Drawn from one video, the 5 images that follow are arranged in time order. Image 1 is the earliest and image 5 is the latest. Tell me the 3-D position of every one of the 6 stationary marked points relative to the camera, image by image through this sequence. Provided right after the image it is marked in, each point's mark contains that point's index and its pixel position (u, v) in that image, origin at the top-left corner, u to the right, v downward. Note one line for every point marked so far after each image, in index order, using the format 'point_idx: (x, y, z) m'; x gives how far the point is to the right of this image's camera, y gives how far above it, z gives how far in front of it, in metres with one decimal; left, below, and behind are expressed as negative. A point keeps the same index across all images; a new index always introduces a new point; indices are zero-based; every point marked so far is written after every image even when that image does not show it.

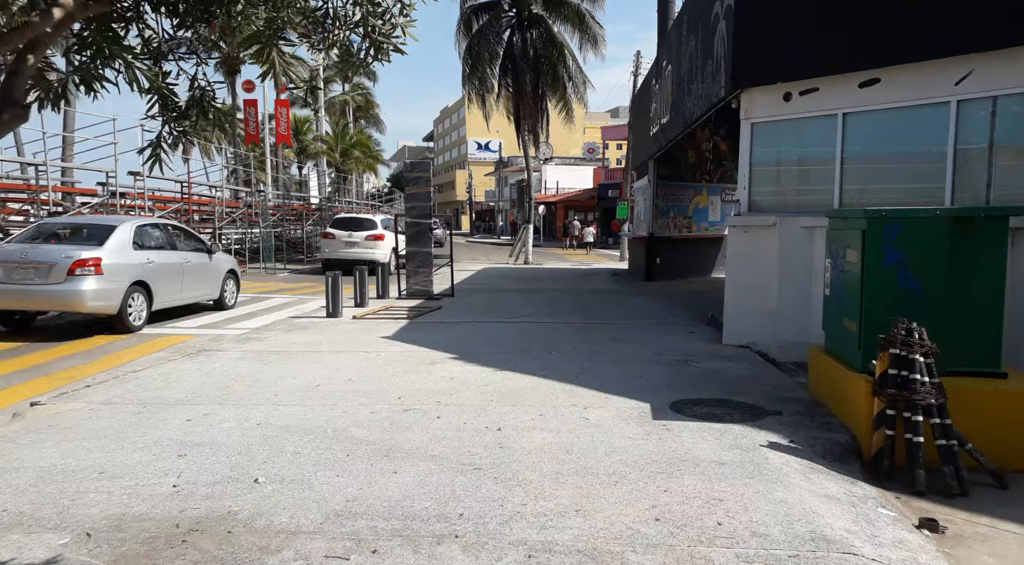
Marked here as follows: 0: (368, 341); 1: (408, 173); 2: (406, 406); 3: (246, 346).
0: (-1.9, -0.8, +9.0) m
1: (-2.1, +2.2, +14.0) m
2: (-0.9, -1.0, +5.7) m
3: (-3.3, -0.8, +8.6) m
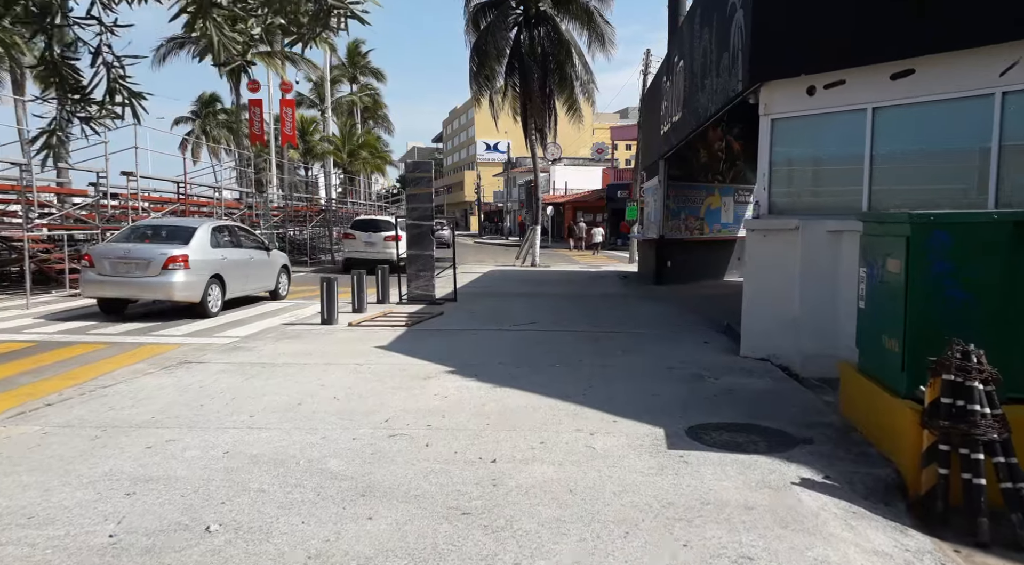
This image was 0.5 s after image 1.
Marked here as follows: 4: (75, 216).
0: (-1.8, -0.8, +8.5) m
1: (-2.0, +2.2, +13.4) m
2: (-0.9, -1.1, +5.2) m
3: (-3.3, -0.9, +8.0) m
4: (-8.8, +1.3, +13.7) m
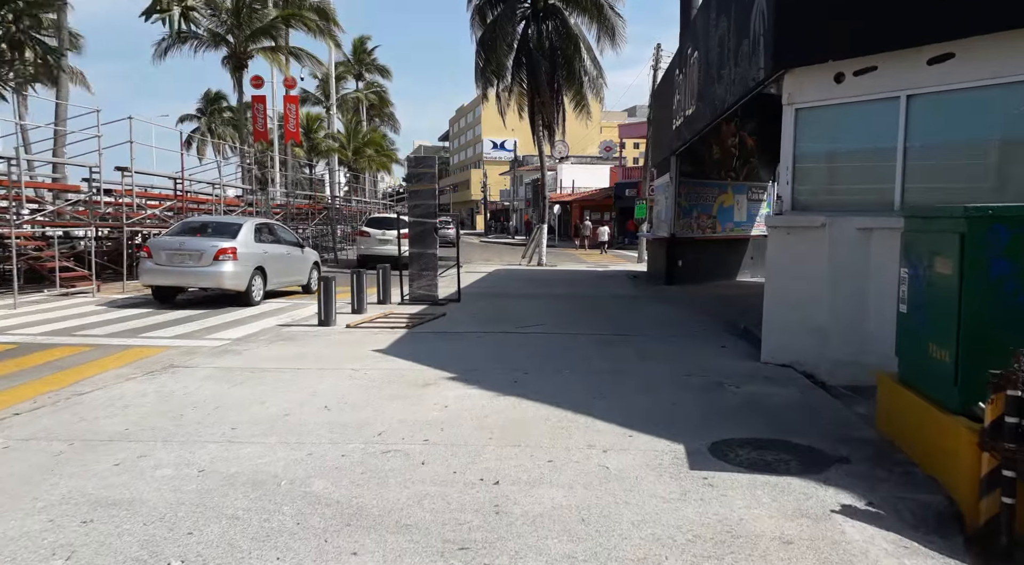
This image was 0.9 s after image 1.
0: (-1.8, -0.8, +8.0) m
1: (-1.9, +2.2, +13.0) m
2: (-0.9, -1.1, +4.7) m
3: (-3.2, -0.9, +7.6) m
4: (-8.6, +1.4, +13.3) m
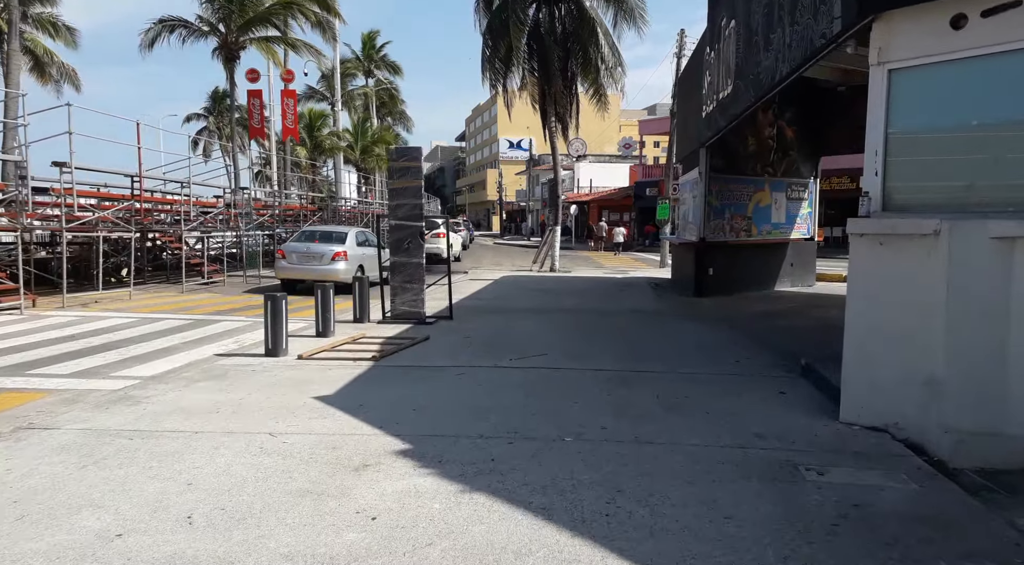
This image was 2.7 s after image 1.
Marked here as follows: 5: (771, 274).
0: (-1.9, -1.1, +6.0) m
1: (-1.9, +1.9, +11.0) m
2: (-1.1, -1.3, +2.7) m
3: (-3.4, -1.1, +5.6) m
4: (-8.6, +1.1, +11.5) m
5: (+6.3, +0.2, +16.8) m
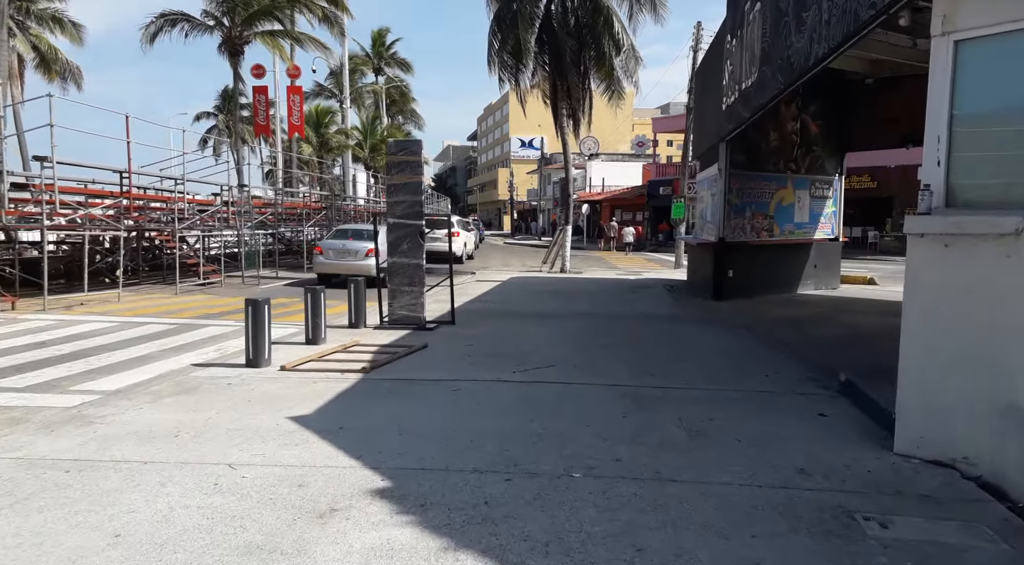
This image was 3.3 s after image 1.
0: (-1.9, -1.1, +5.3) m
1: (-1.8, +1.9, +10.3) m
2: (-1.1, -1.4, +1.9) m
3: (-3.4, -1.1, +5.0) m
4: (-8.5, +1.1, +10.9) m
5: (+6.5, +0.2, +16.0) m
